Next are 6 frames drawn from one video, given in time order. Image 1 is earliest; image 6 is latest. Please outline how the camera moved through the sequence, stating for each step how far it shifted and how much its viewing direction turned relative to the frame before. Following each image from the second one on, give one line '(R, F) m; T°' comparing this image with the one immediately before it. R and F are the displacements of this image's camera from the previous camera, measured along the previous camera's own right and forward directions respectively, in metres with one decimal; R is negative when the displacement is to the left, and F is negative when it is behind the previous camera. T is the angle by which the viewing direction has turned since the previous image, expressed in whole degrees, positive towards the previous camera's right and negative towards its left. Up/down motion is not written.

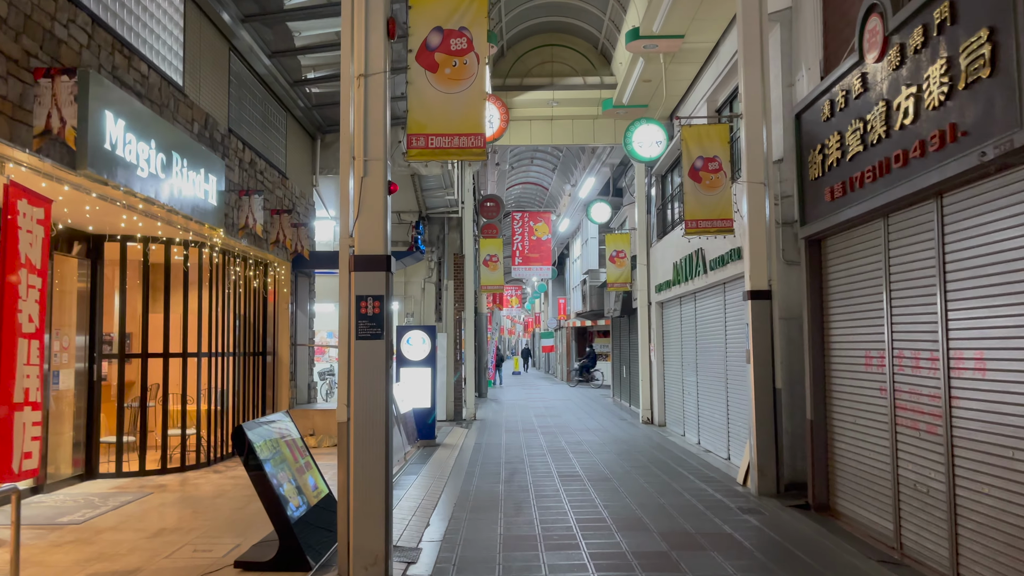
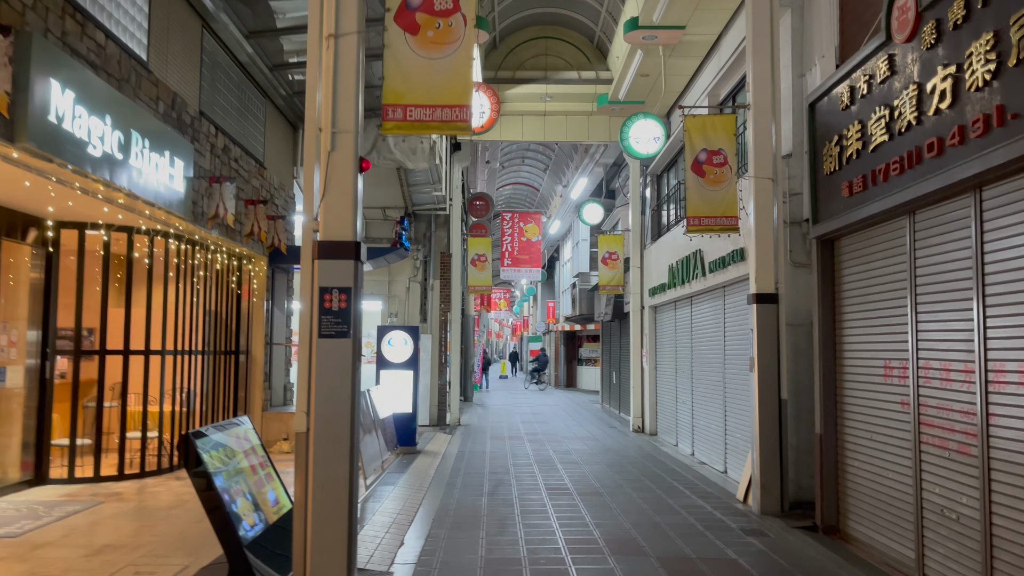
(0.0, +0.5) m; +1°
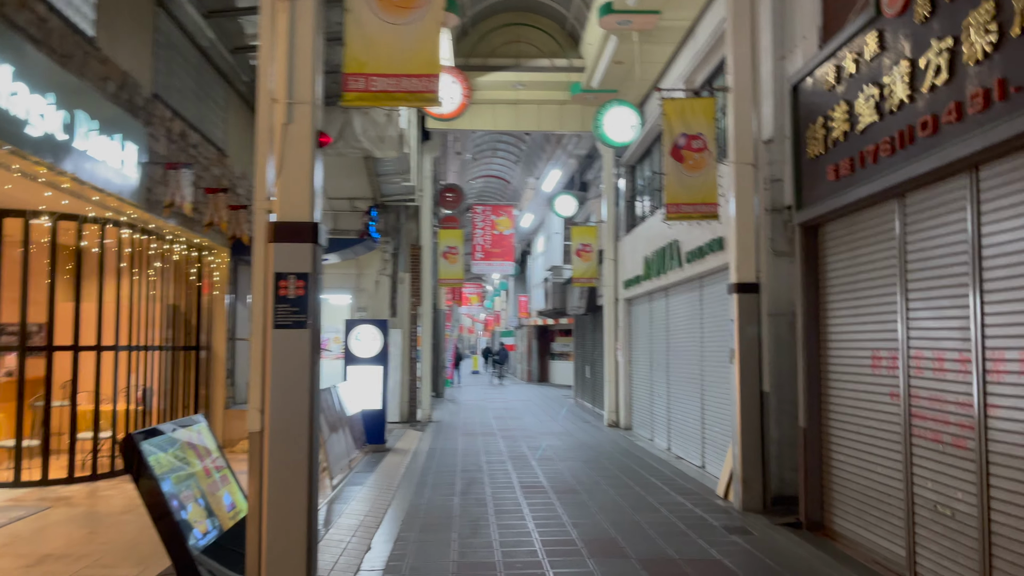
(0.0, +0.3) m; +2°
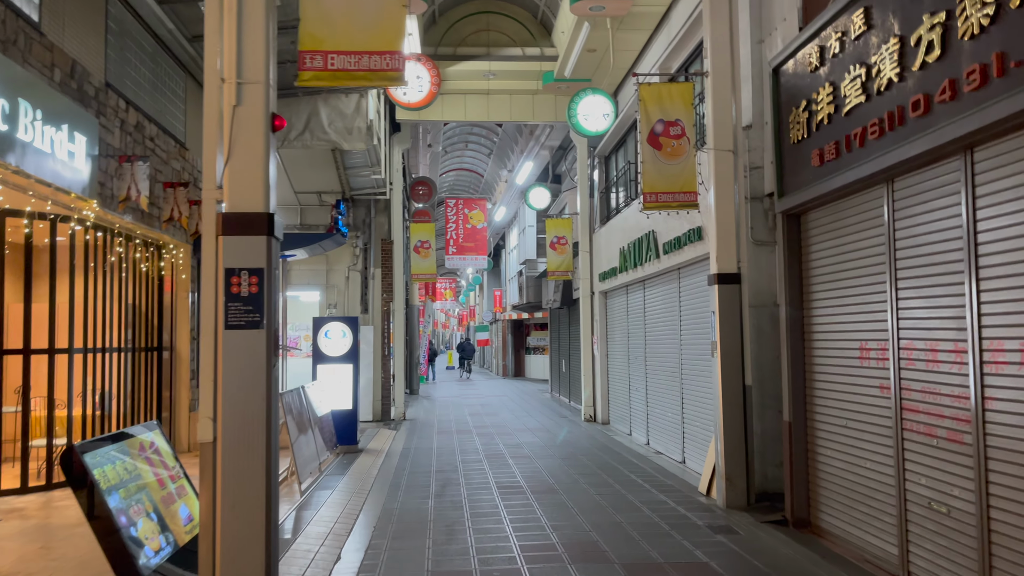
(0.0, +0.3) m; +2°
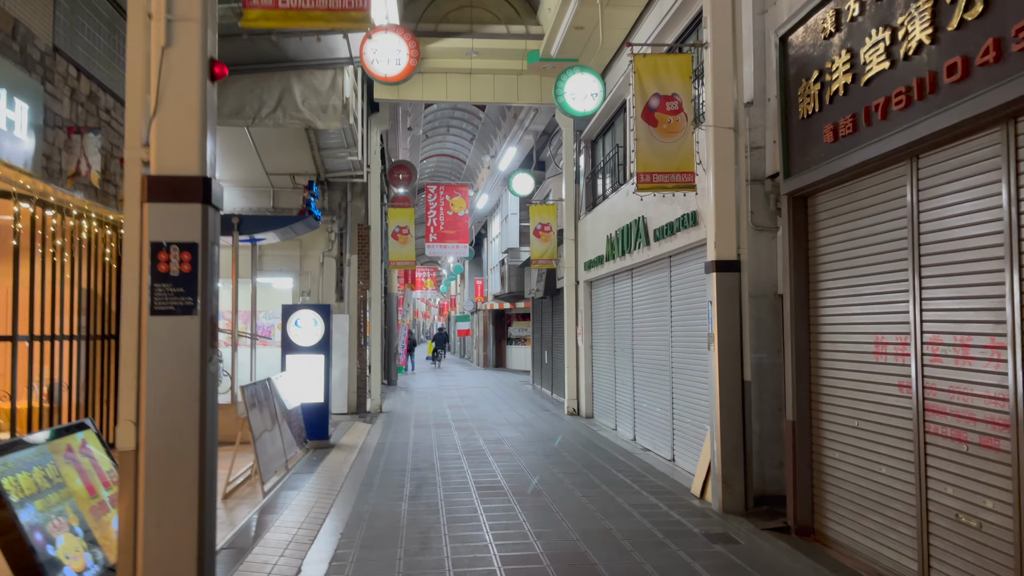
(0.0, +0.5) m; +1°
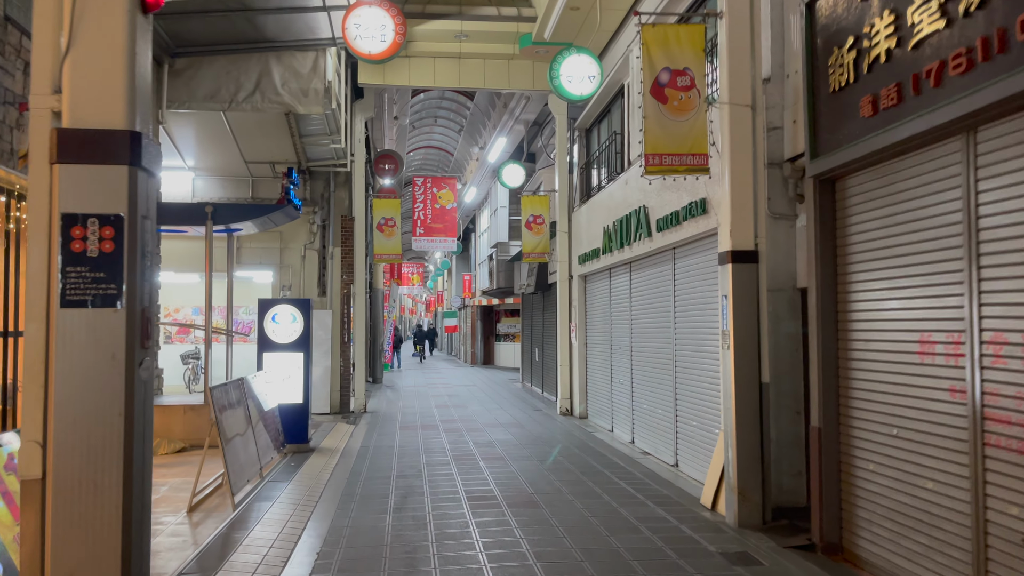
(-0.1, +0.5) m; +1°
